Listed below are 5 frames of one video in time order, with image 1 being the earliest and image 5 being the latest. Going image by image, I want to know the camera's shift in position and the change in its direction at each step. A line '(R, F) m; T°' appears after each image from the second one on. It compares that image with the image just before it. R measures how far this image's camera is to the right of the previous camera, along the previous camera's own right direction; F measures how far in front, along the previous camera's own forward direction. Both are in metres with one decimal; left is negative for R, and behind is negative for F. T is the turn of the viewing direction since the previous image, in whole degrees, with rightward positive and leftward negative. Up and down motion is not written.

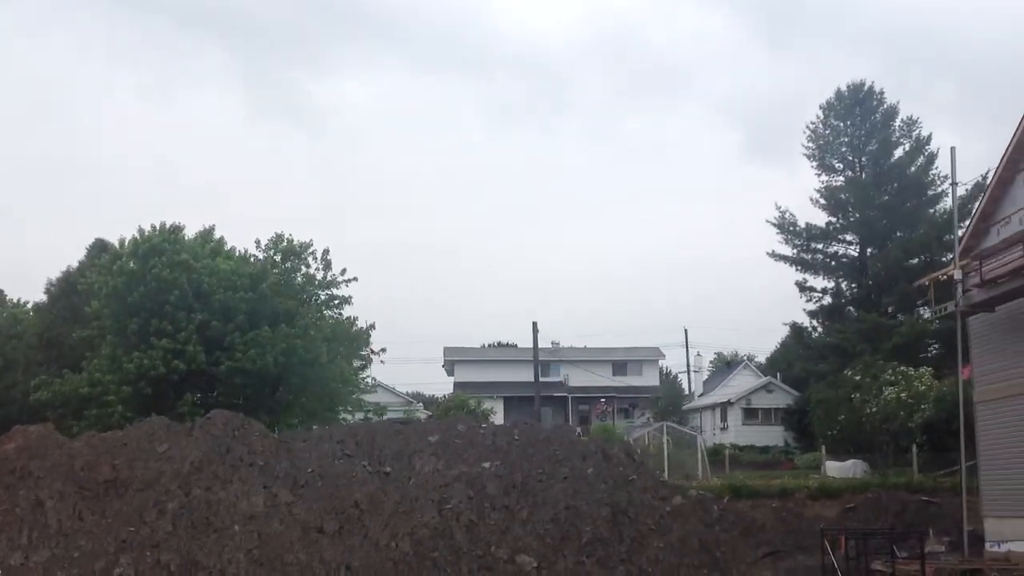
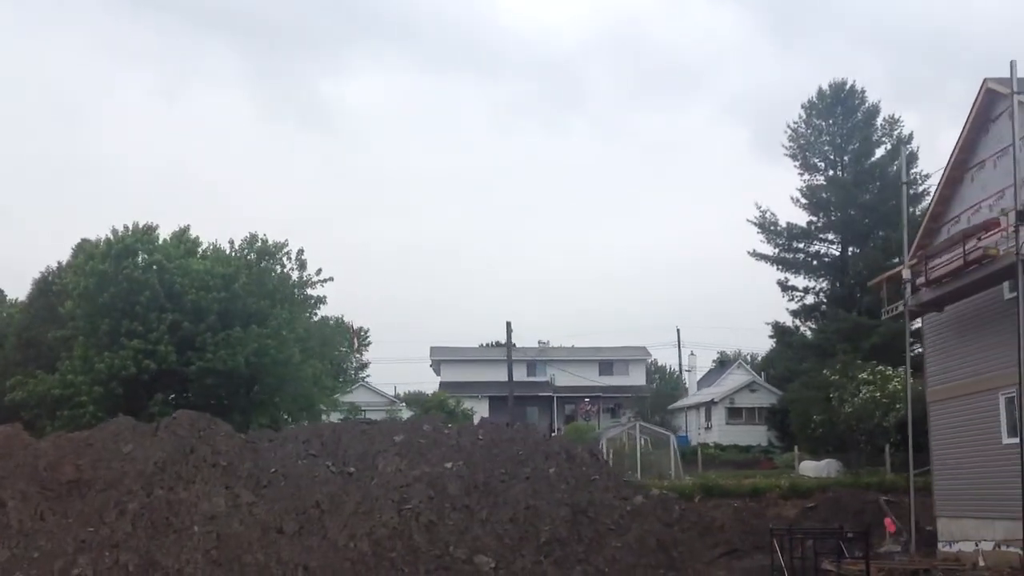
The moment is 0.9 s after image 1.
(+0.7, 0.0) m; 0°
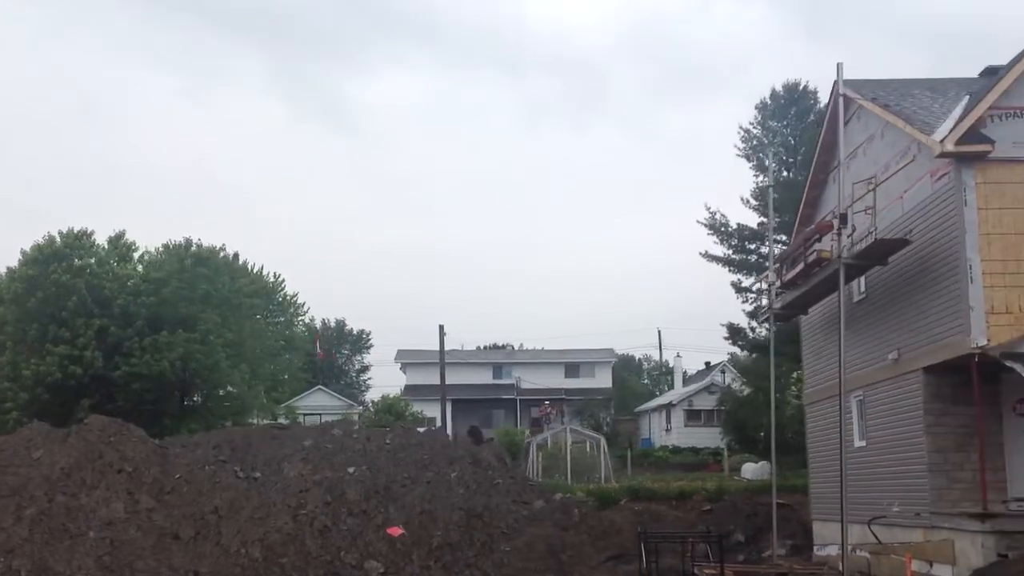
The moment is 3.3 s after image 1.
(+1.8, +0.1) m; 0°
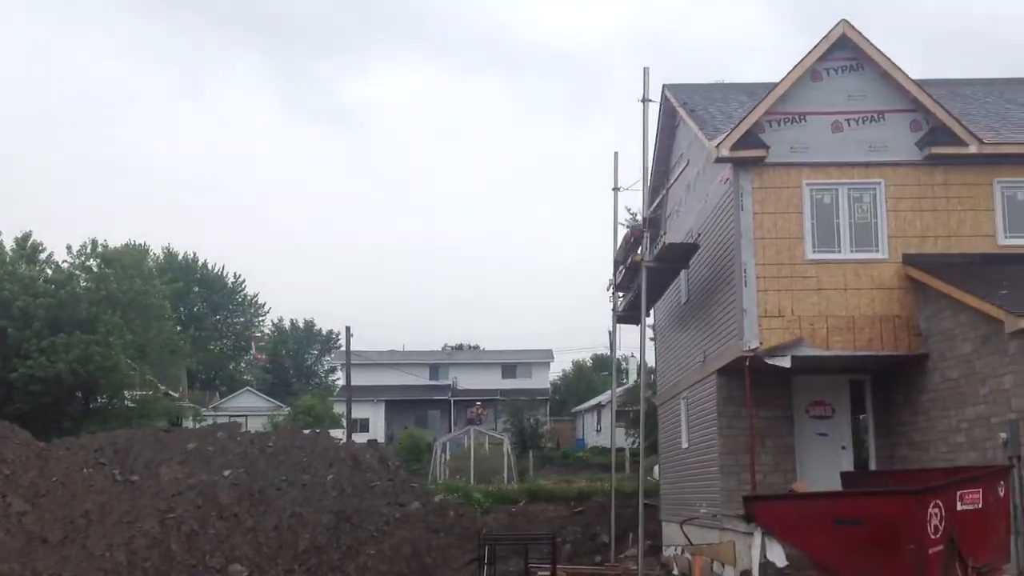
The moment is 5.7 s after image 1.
(+1.6, 0.0) m; +1°
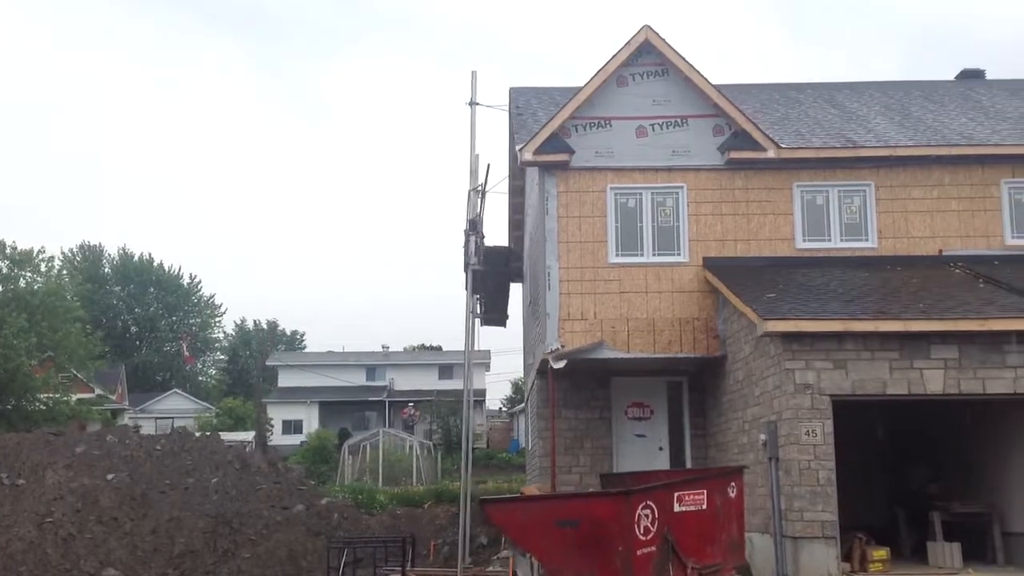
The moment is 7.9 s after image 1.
(+1.4, -0.1) m; +2°
